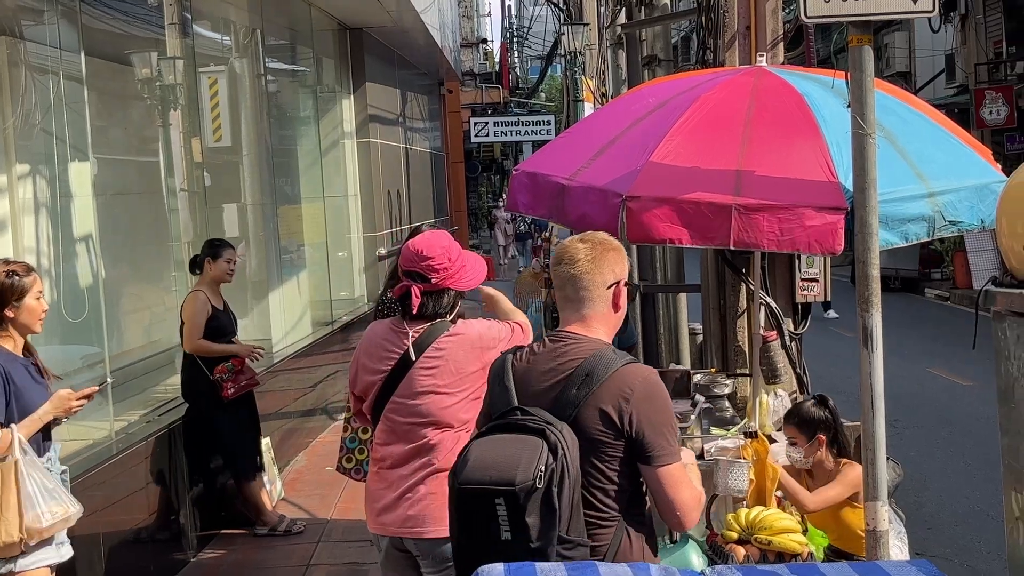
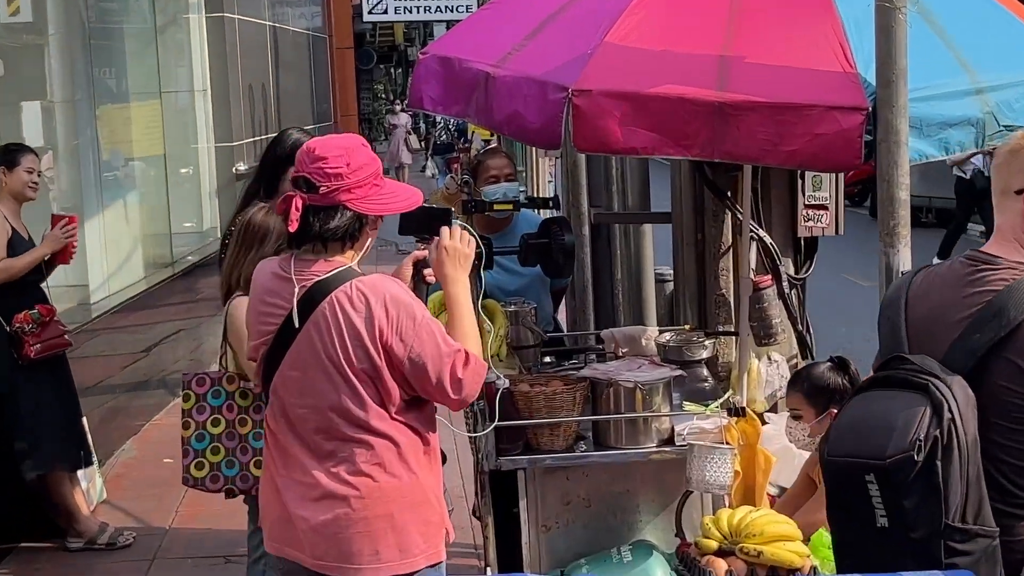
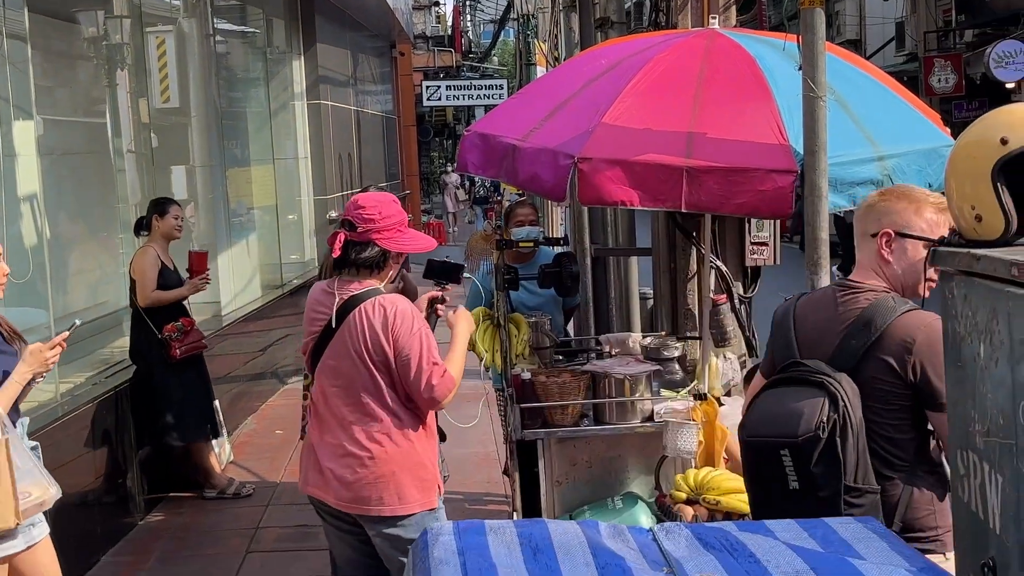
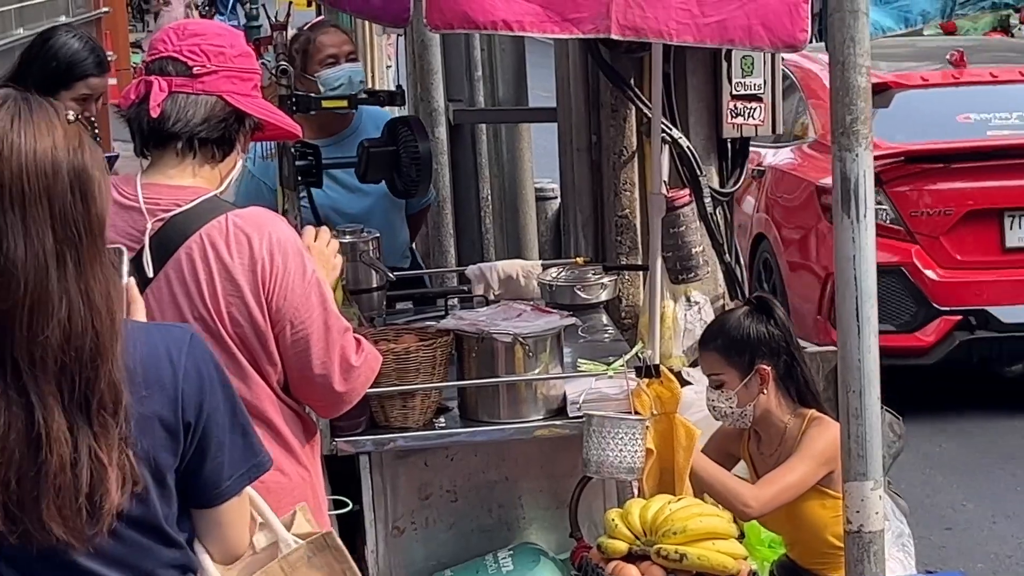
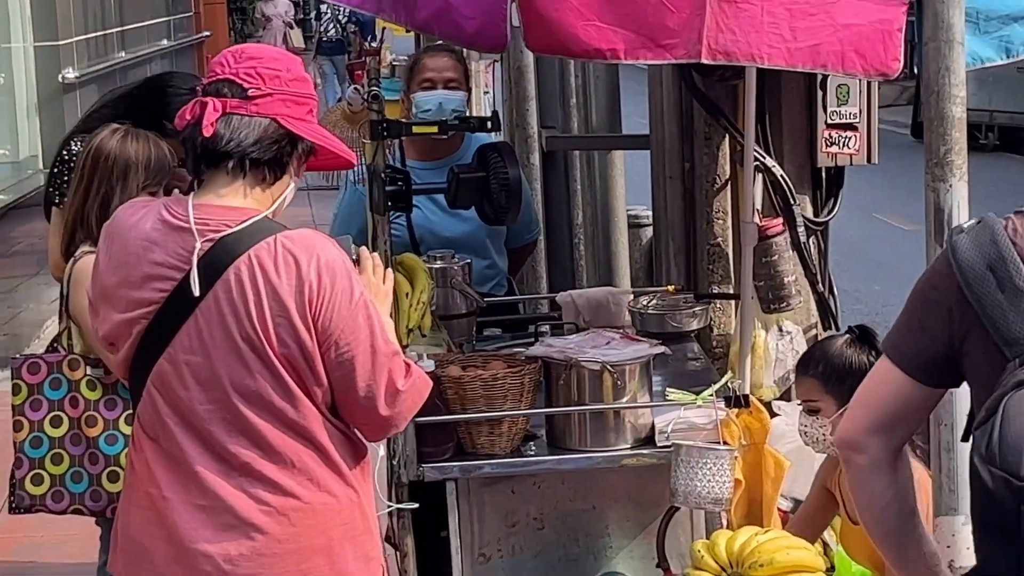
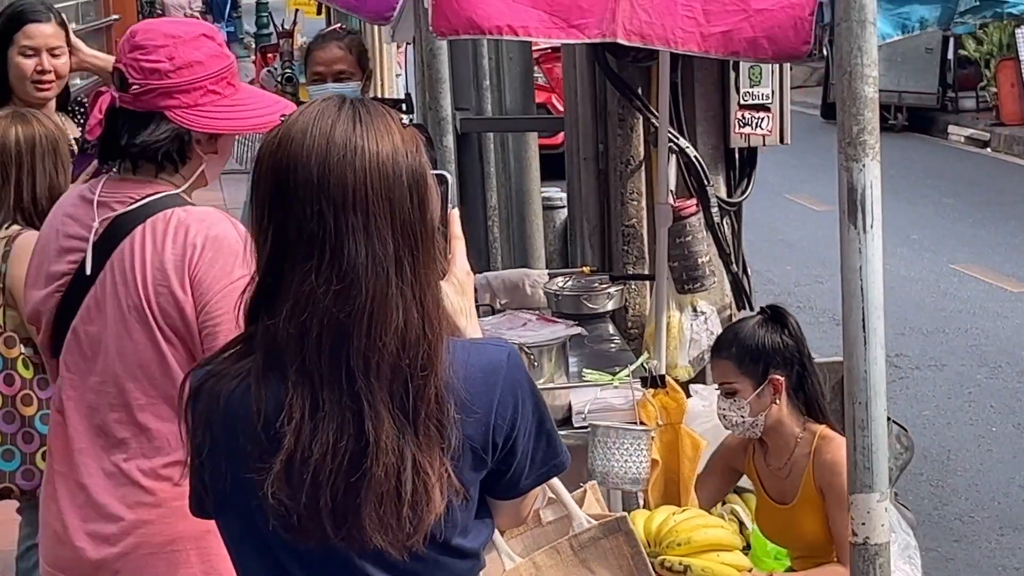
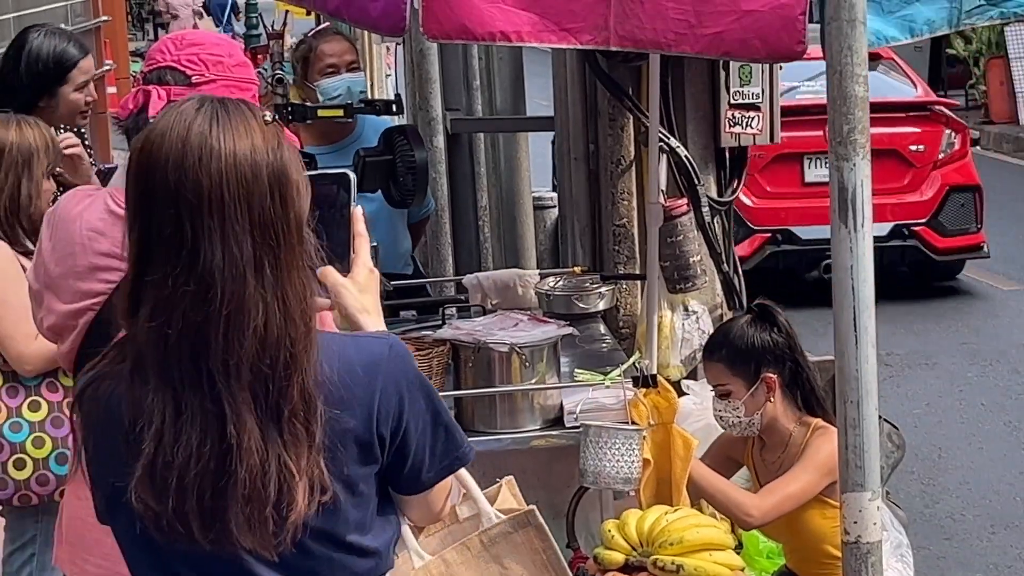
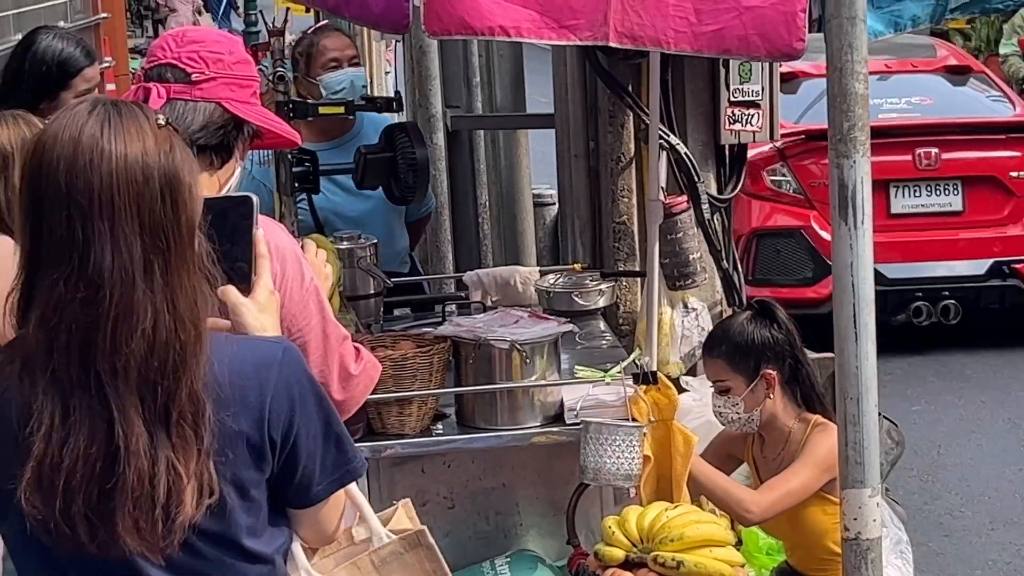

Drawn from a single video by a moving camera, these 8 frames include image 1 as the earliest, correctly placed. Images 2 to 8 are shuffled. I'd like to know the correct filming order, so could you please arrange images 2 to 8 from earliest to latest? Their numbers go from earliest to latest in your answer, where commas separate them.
3, 2, 5, 4, 8, 7, 6
